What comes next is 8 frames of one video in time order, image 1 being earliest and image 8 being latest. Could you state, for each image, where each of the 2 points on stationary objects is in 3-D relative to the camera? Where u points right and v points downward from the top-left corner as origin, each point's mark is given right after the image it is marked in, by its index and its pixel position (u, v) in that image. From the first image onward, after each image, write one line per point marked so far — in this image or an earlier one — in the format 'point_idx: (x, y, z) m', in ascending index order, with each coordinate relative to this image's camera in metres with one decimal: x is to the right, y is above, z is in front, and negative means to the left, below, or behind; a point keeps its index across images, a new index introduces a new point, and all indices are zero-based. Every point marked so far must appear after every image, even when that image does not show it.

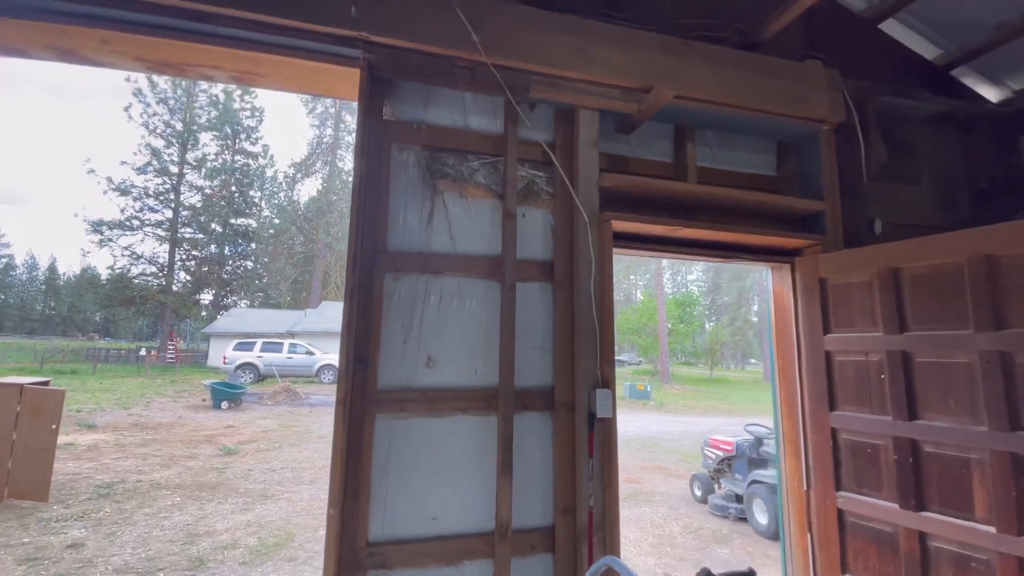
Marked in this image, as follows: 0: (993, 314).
0: (+1.7, -0.1, +1.7) m
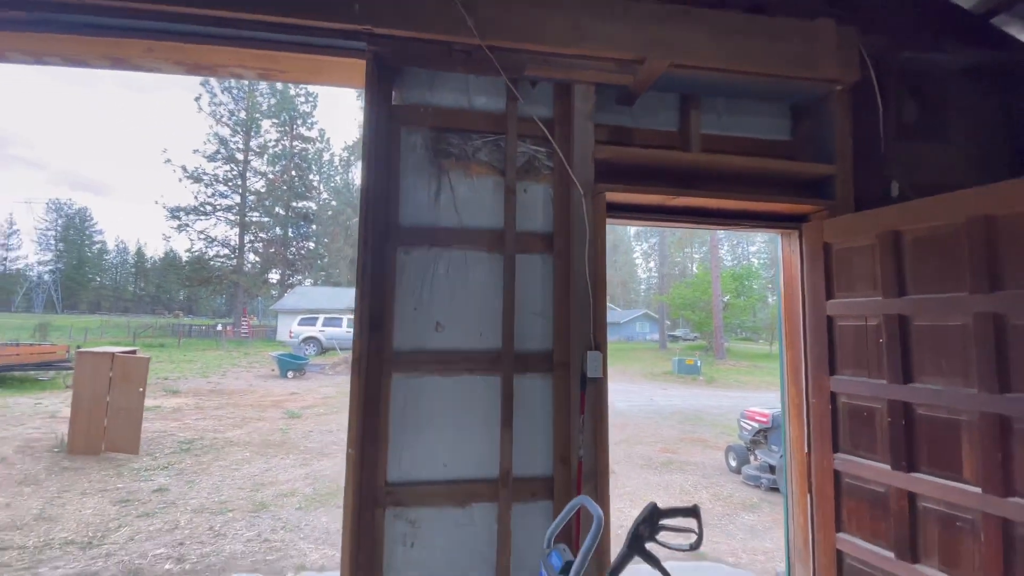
0: (+1.7, 0.0, +1.7) m
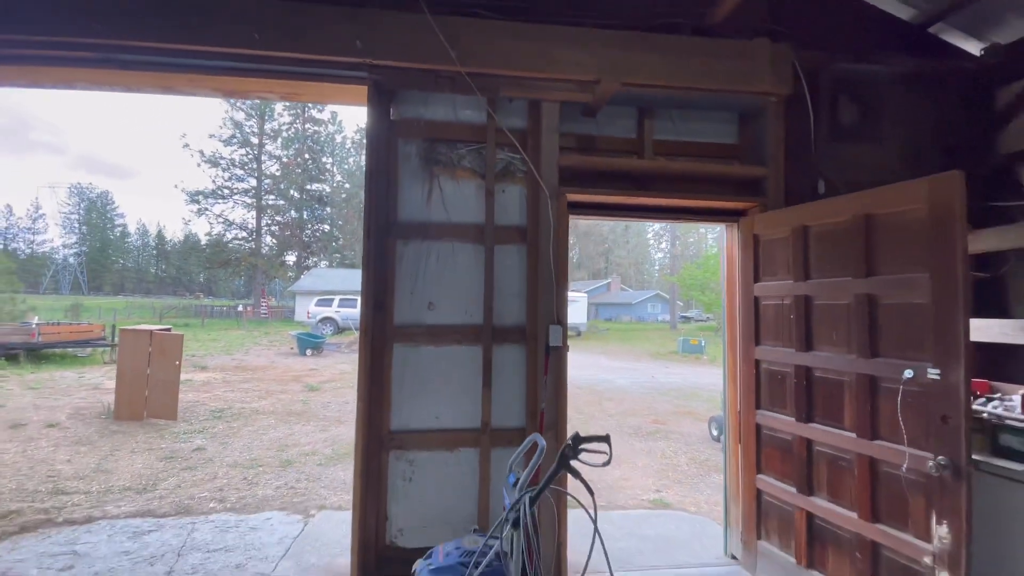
0: (+1.5, +0.1, +2.1) m
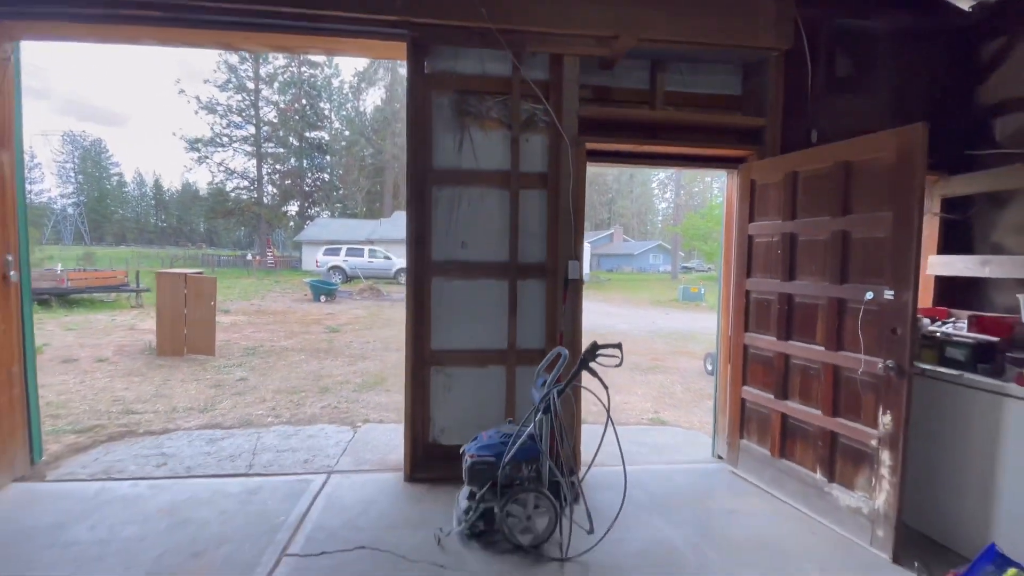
0: (+1.7, +0.4, +2.4) m
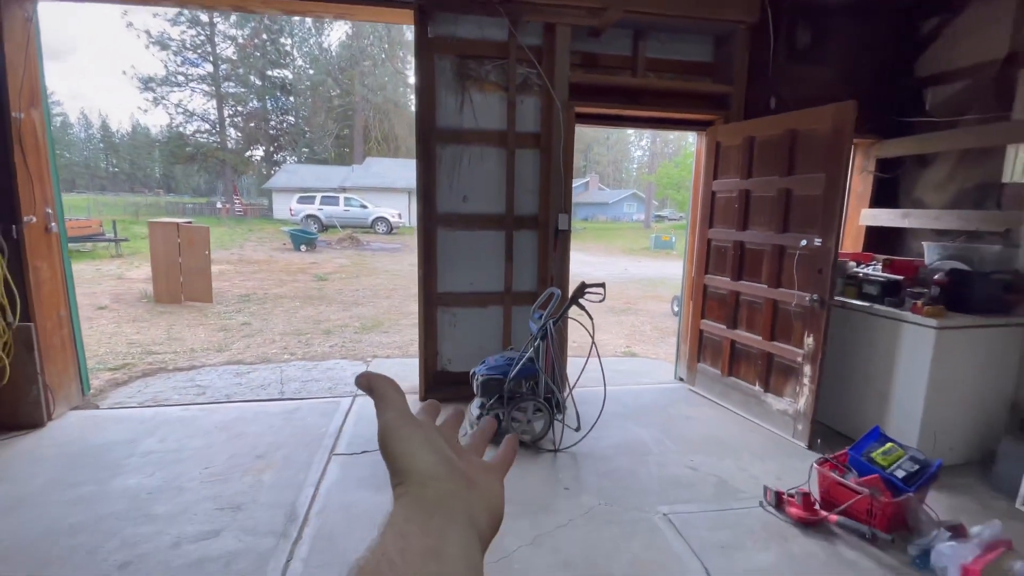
0: (+1.7, +0.7, +2.9) m
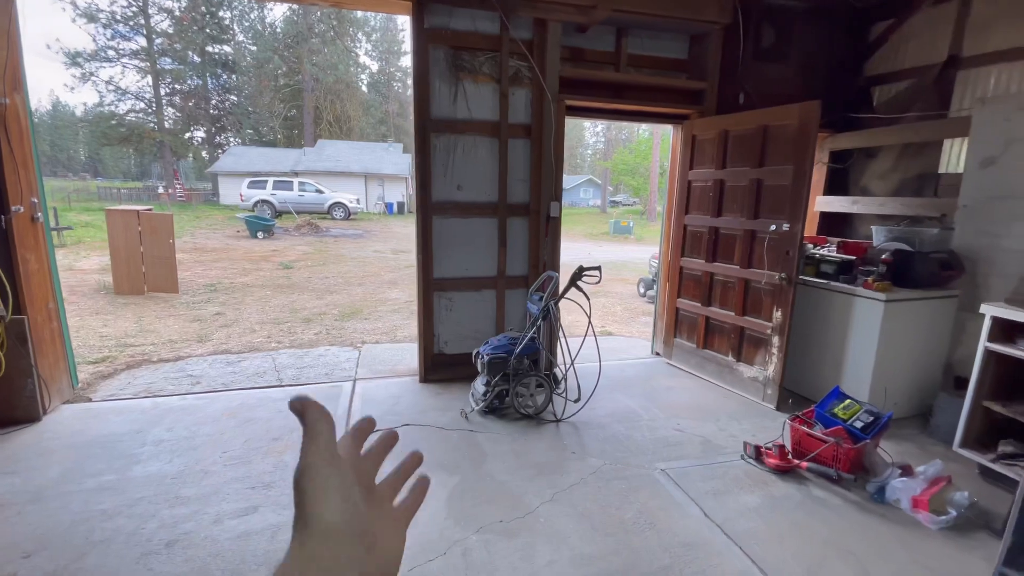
0: (+1.7, +0.9, +3.2) m
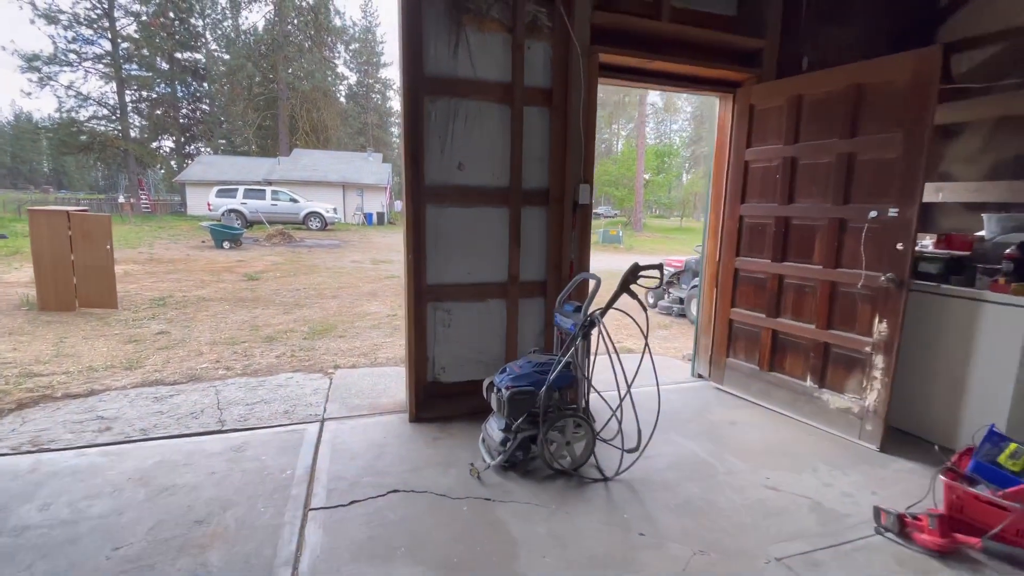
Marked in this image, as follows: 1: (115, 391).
0: (+1.8, +0.9, +2.5) m
1: (-2.6, -0.7, +3.2) m
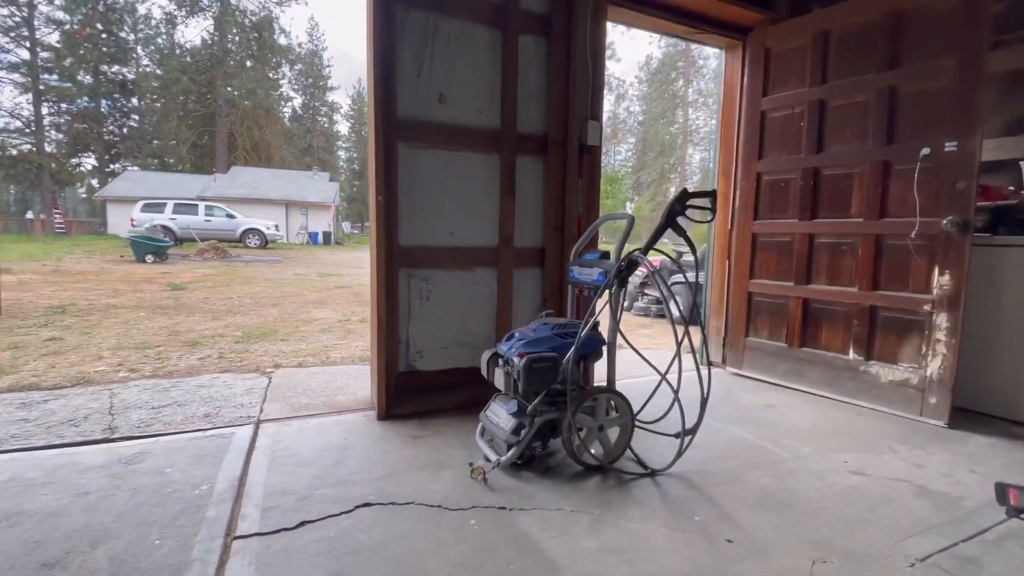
0: (+1.8, +1.1, +2.2) m
1: (-2.7, -0.5, +2.3) m
